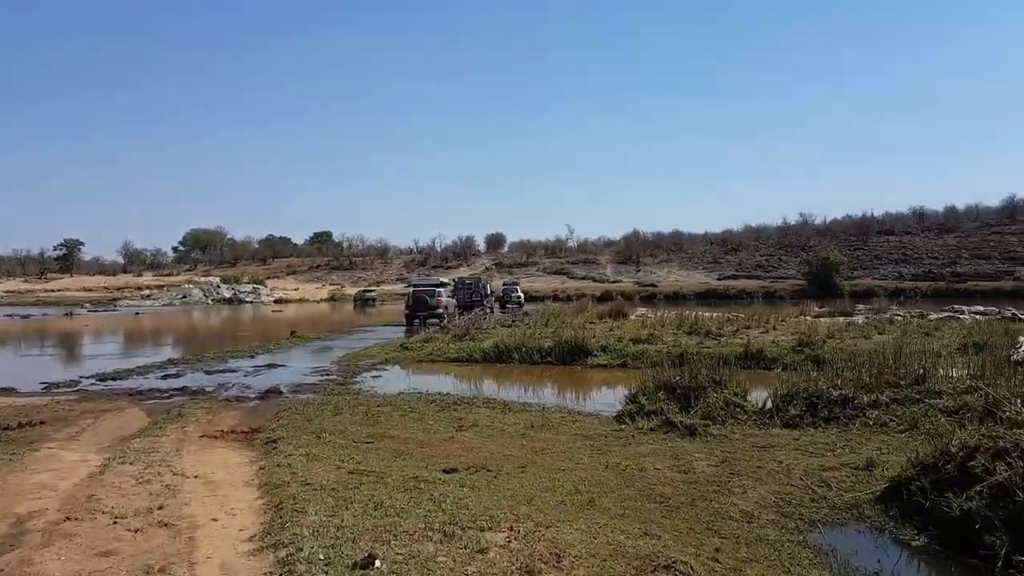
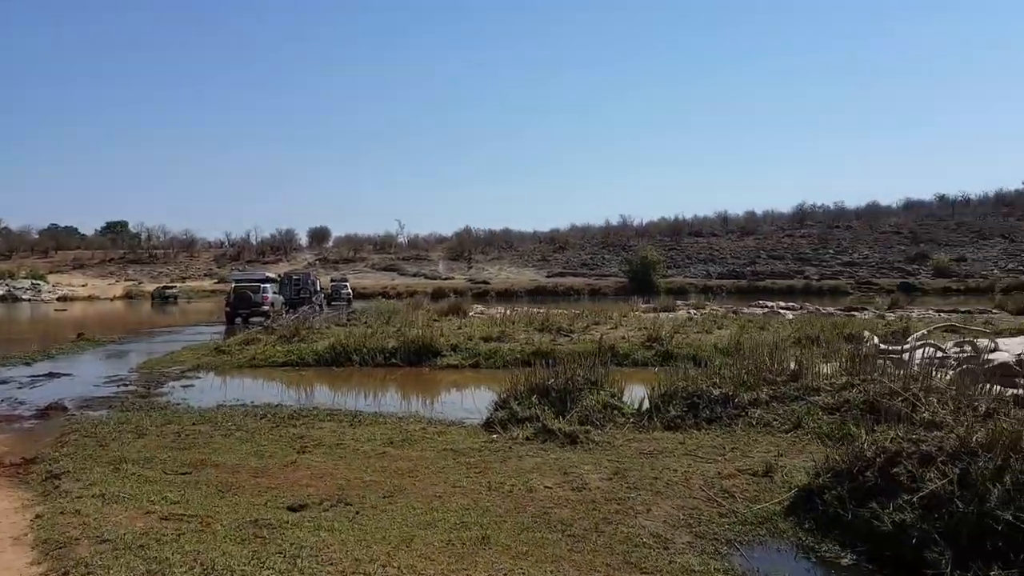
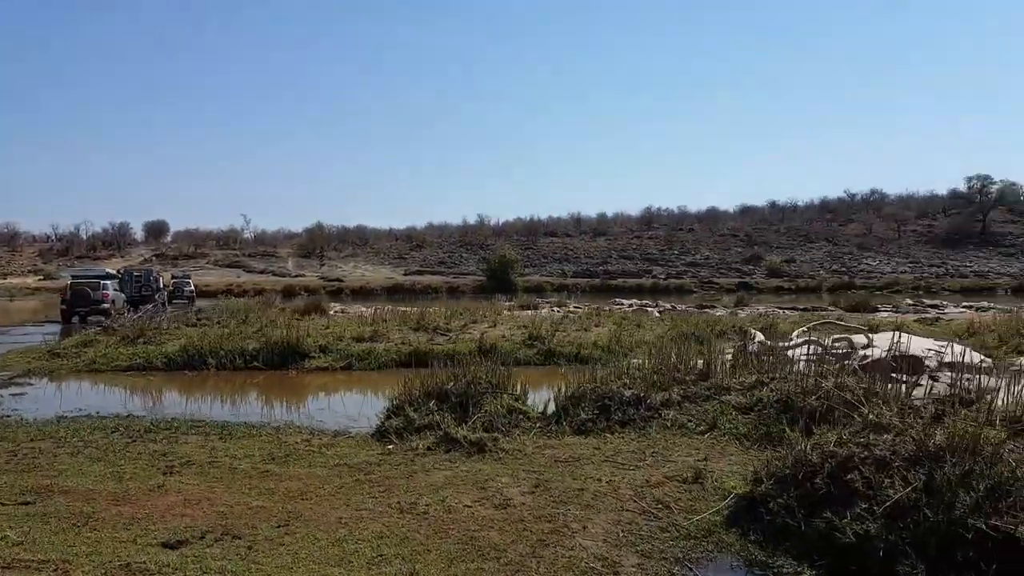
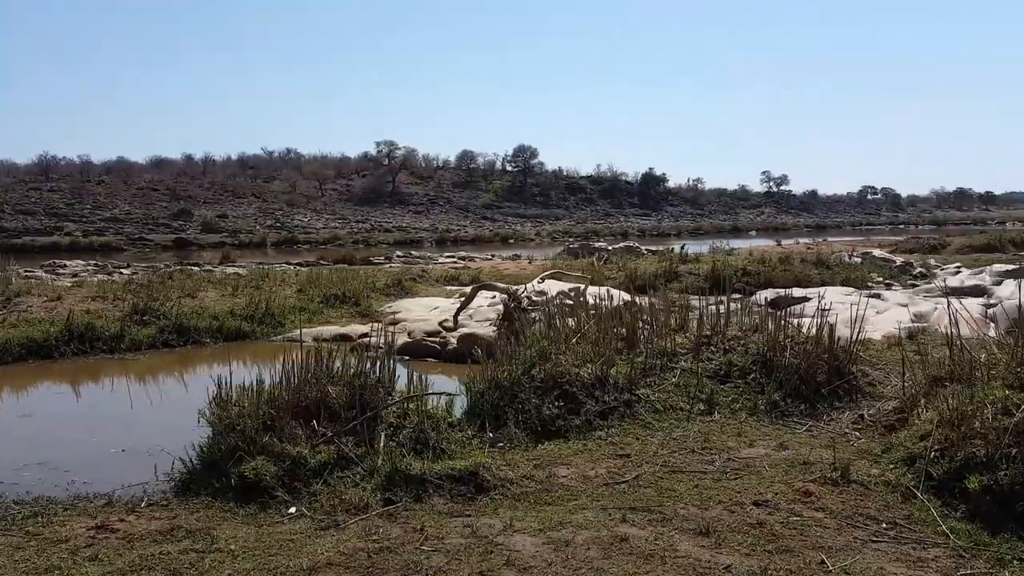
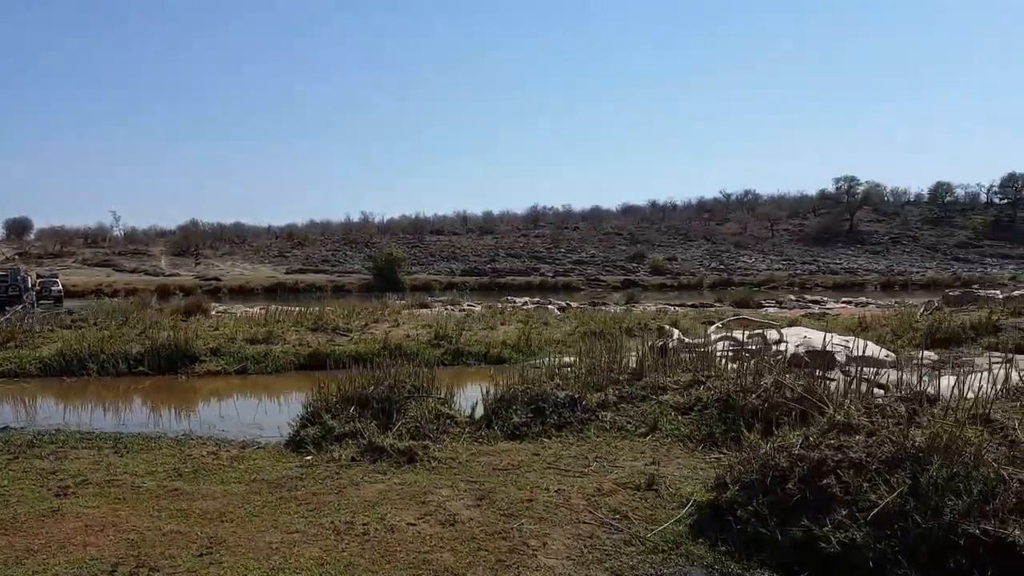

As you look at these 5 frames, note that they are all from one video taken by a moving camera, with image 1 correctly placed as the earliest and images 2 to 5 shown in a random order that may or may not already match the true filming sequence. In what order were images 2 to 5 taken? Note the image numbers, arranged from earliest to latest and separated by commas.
2, 3, 5, 4
